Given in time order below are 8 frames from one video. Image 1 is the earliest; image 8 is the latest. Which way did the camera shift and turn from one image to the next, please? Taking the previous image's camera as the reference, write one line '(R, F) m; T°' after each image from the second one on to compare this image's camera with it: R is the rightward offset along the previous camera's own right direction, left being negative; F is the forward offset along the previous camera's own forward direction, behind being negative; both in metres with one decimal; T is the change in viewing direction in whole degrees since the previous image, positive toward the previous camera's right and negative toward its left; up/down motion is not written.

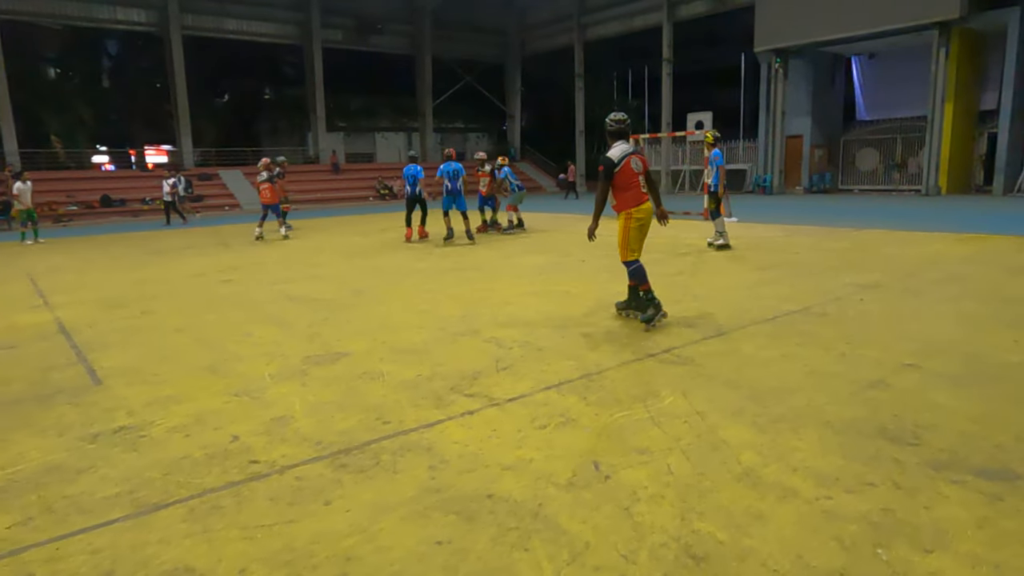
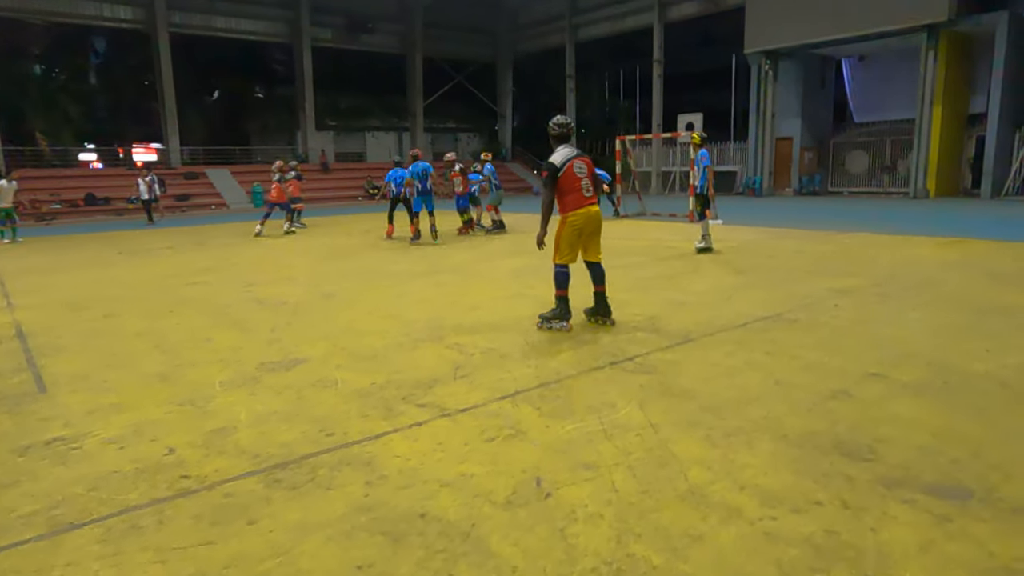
(+0.2, +0.1) m; 0°
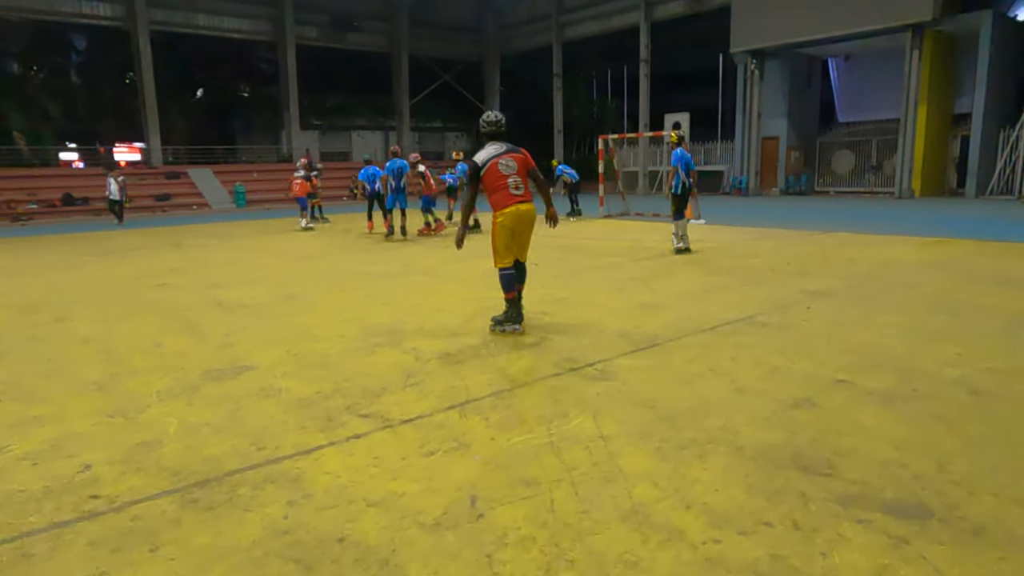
(+0.2, +0.2) m; +1°
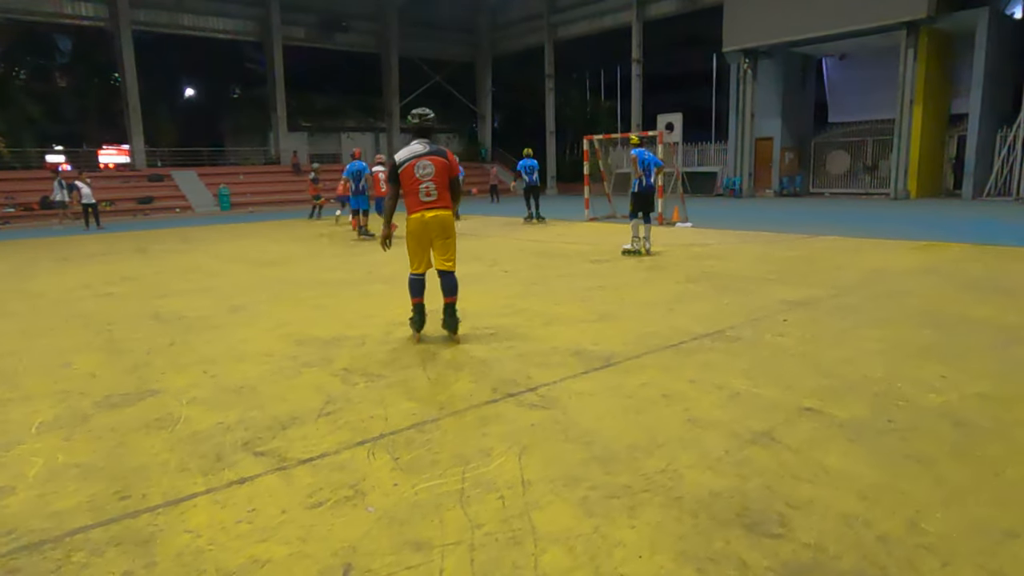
(+0.4, +0.5) m; 0°
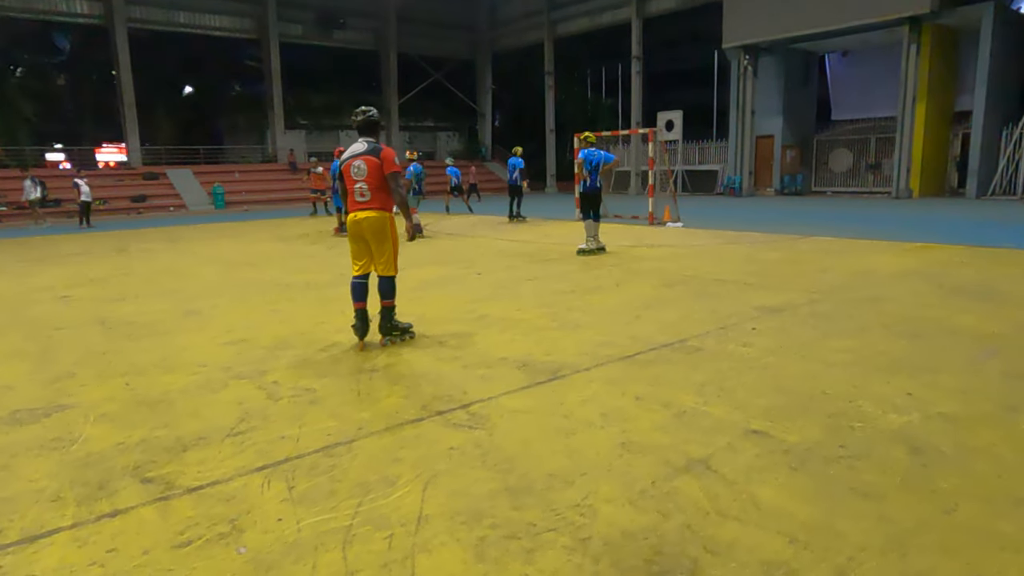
(+0.4, +0.3) m; -1°
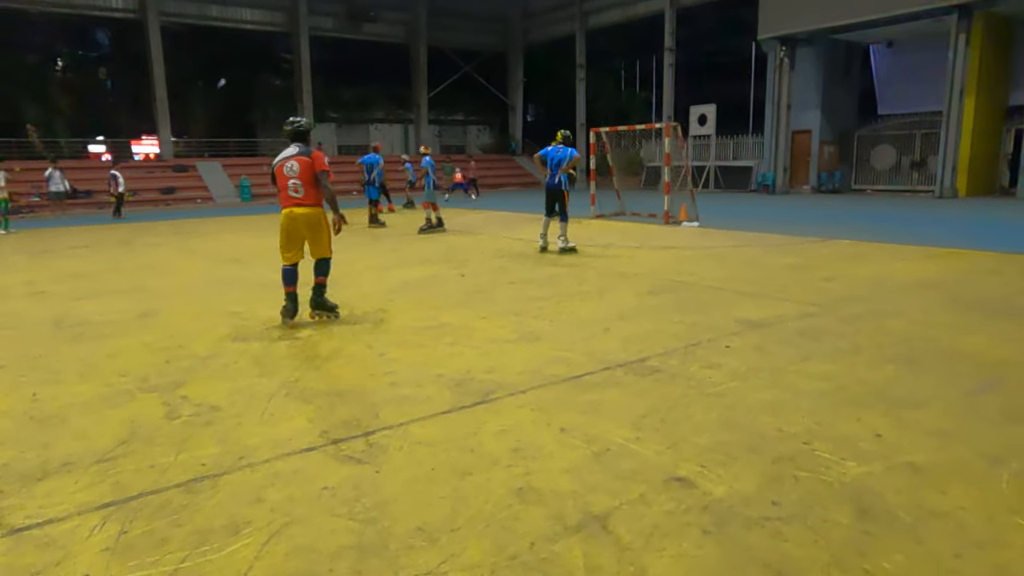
(+0.6, +0.4) m; -3°
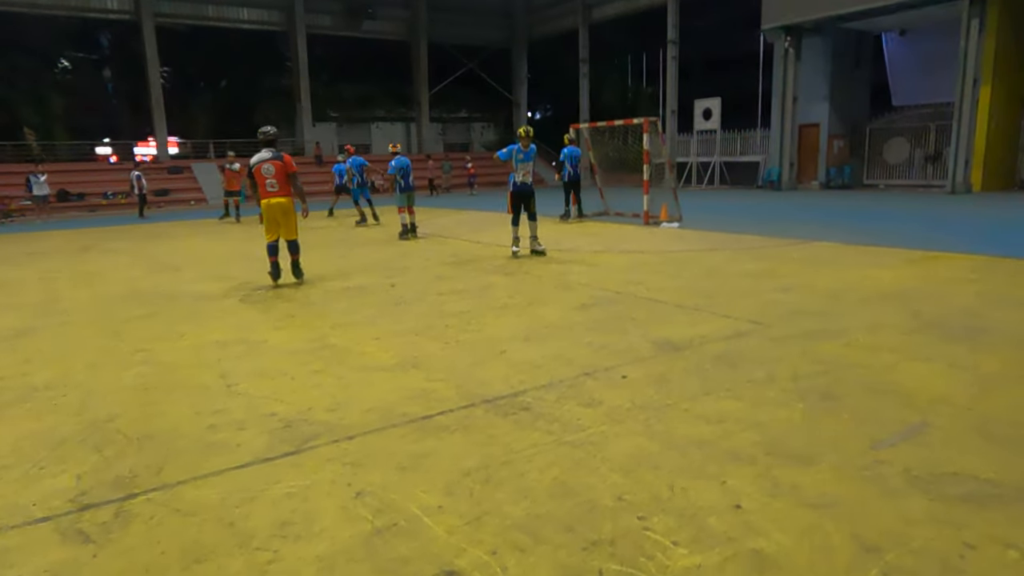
(+1.0, +0.6) m; -2°
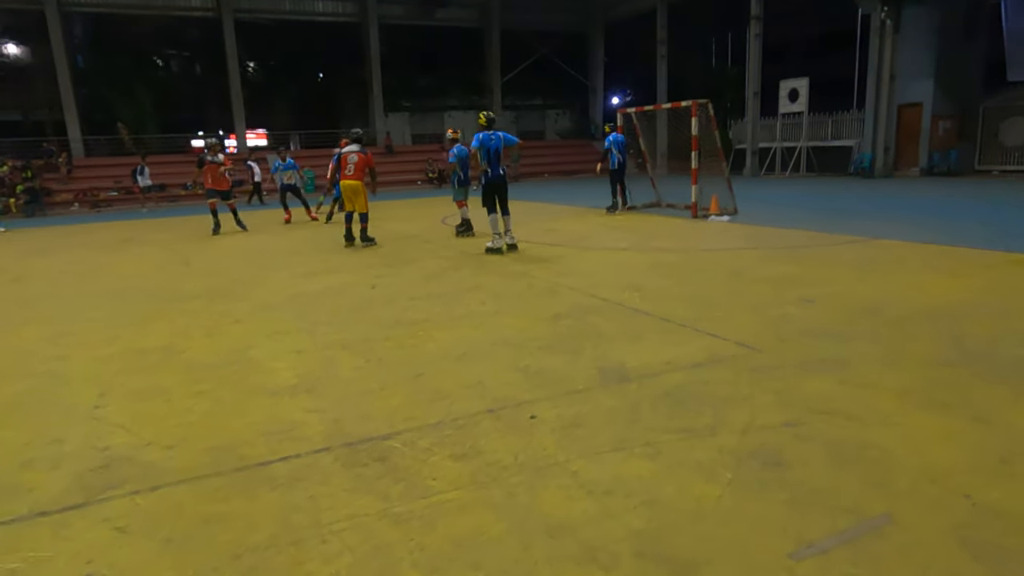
(+1.0, +0.8) m; -8°
